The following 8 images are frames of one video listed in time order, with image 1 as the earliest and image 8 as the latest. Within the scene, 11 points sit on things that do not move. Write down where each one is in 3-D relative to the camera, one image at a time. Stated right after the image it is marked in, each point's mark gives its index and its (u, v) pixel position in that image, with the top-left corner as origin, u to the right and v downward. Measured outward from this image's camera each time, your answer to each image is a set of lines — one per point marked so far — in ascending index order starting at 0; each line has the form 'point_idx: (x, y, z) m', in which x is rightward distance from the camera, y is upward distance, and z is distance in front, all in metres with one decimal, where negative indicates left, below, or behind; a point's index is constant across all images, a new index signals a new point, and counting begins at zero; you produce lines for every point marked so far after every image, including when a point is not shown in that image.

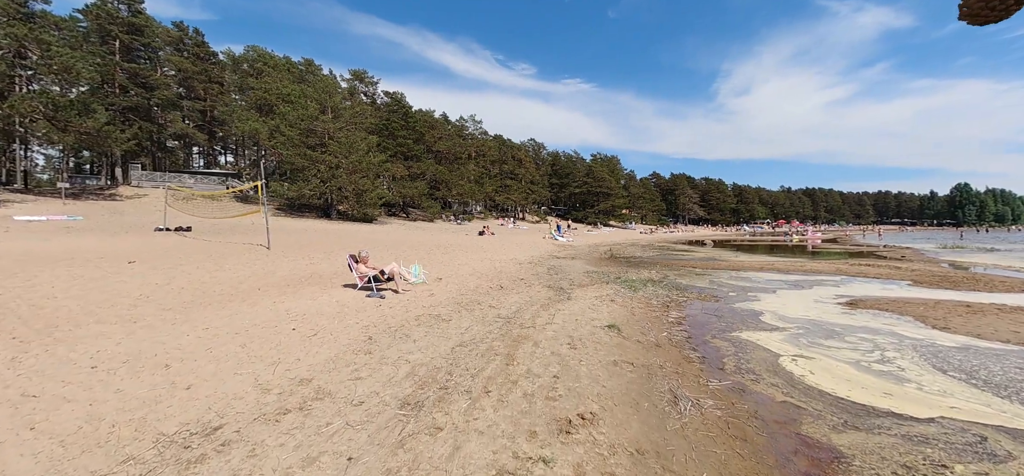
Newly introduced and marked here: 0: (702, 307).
0: (+5.8, -2.1, +11.7) m
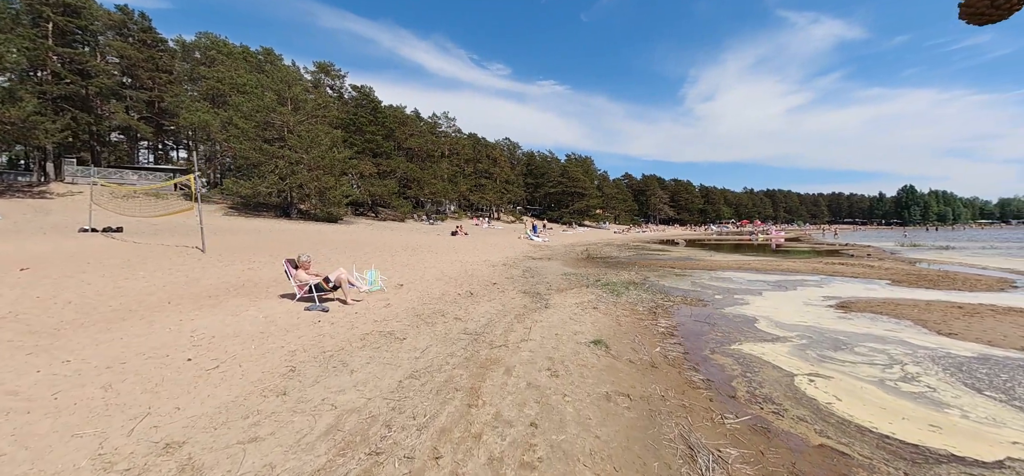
0: (+5.0, -2.1, +10.6) m
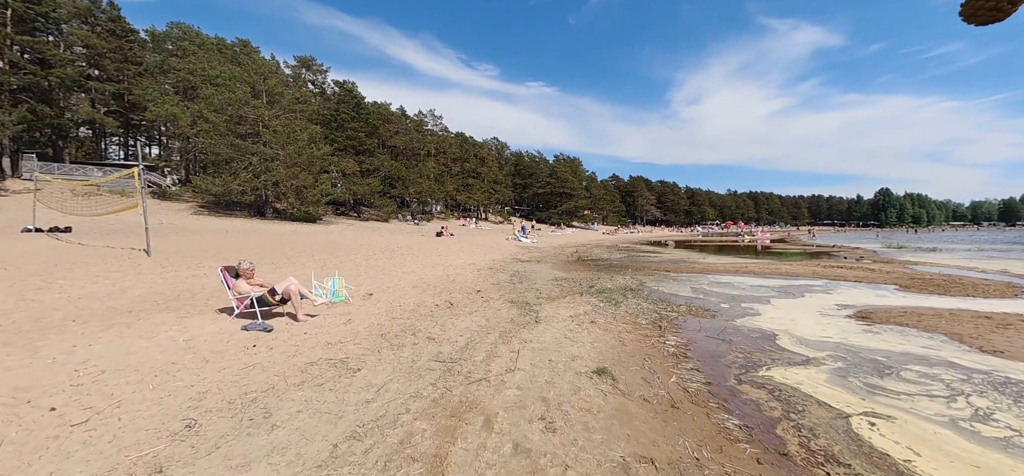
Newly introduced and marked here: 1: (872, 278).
0: (+4.7, -2.2, +9.3) m
1: (+17.6, -1.9, +18.6) m
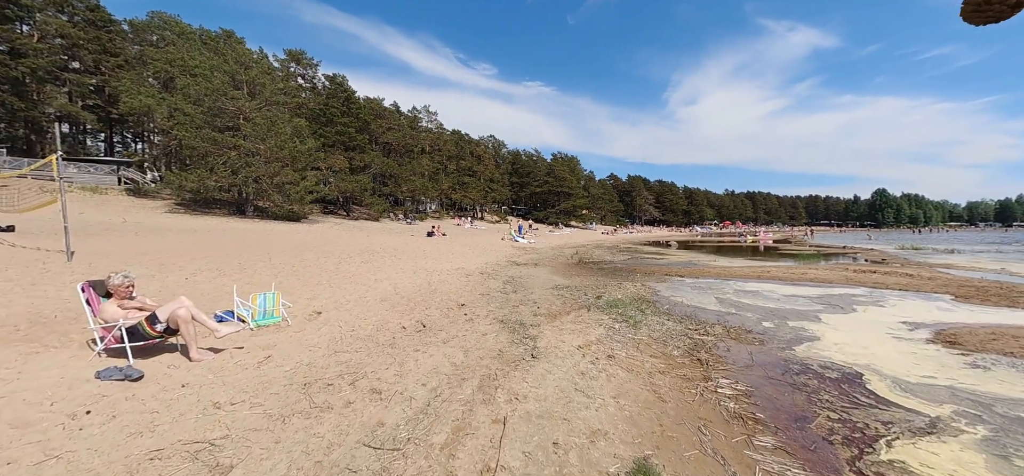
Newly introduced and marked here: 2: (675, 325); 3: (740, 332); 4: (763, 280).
0: (+4.4, -2.3, +6.9) m
1: (+17.3, -2.0, +16.3) m
2: (+3.8, -2.0, +8.8) m
3: (+5.3, -2.2, +8.8) m
4: (+11.3, -1.9, +17.1) m
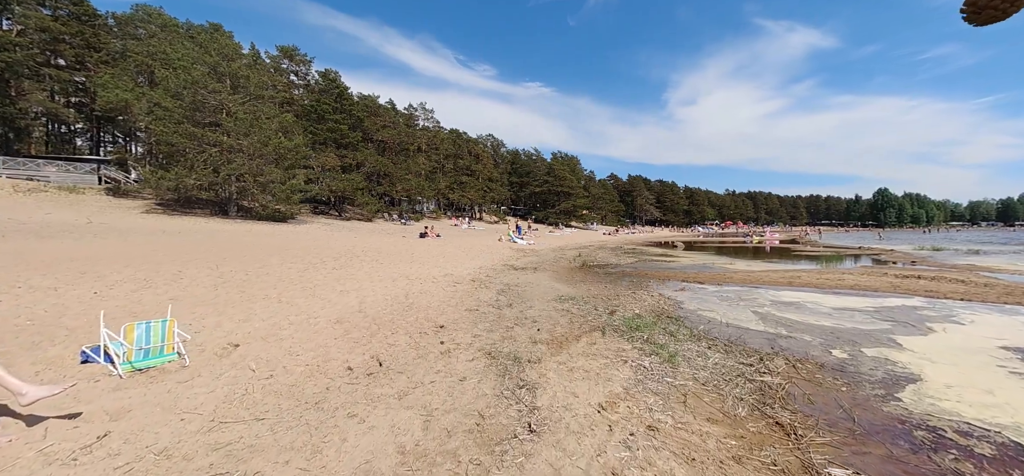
0: (+4.3, -2.3, +4.7) m
1: (+17.2, -2.0, +14.1) m
2: (+3.6, -2.1, +6.6) m
3: (+5.1, -2.2, +6.6) m
4: (+11.1, -1.9, +14.8) m
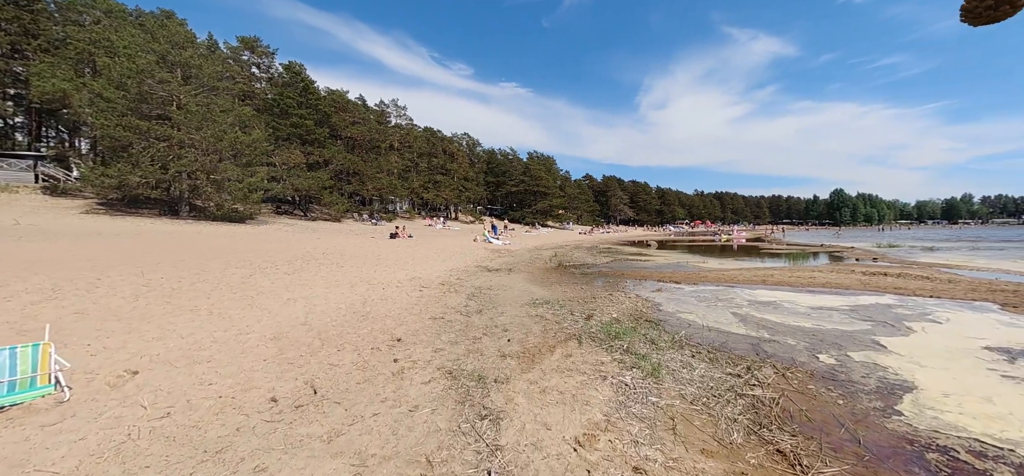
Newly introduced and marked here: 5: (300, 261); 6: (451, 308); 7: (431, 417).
0: (+3.9, -2.3, +4.1) m
1: (+16.1, -1.9, +14.3) m
2: (+3.1, -2.1, +6.0) m
3: (+4.6, -2.2, +6.1) m
4: (+10.1, -1.9, +14.7) m
5: (-8.5, -0.9, +15.3) m
6: (-1.6, -1.8, +9.7) m
7: (-0.9, -2.0, +4.3) m
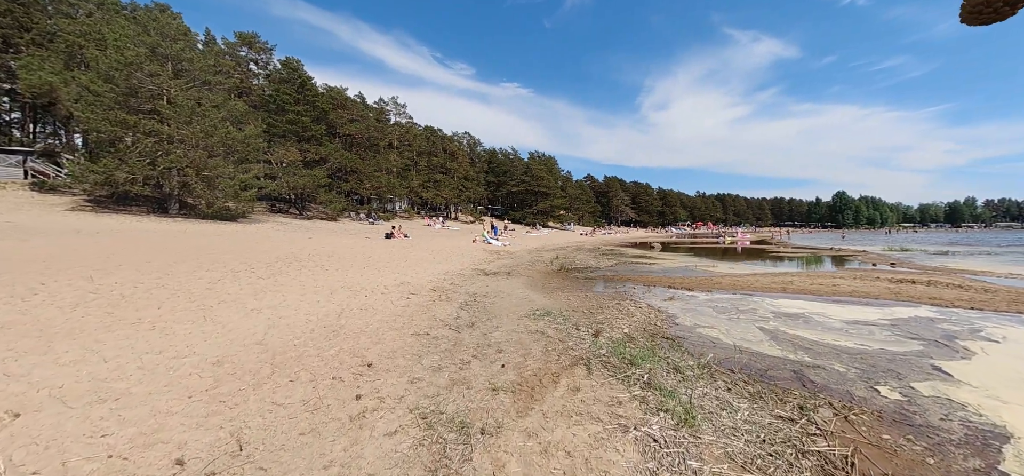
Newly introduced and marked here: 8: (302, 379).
0: (+3.8, -2.4, +2.9) m
1: (+16.1, -2.1, +13.1) m
2: (+3.0, -2.1, +4.8) m
3: (+4.5, -2.3, +4.9) m
4: (+10.0, -2.0, +13.5) m
5: (-8.6, -0.9, +14.1) m
6: (-1.6, -1.9, +8.5) m
7: (-1.0, -2.0, +3.1) m
8: (-2.7, -1.9, +5.1) m
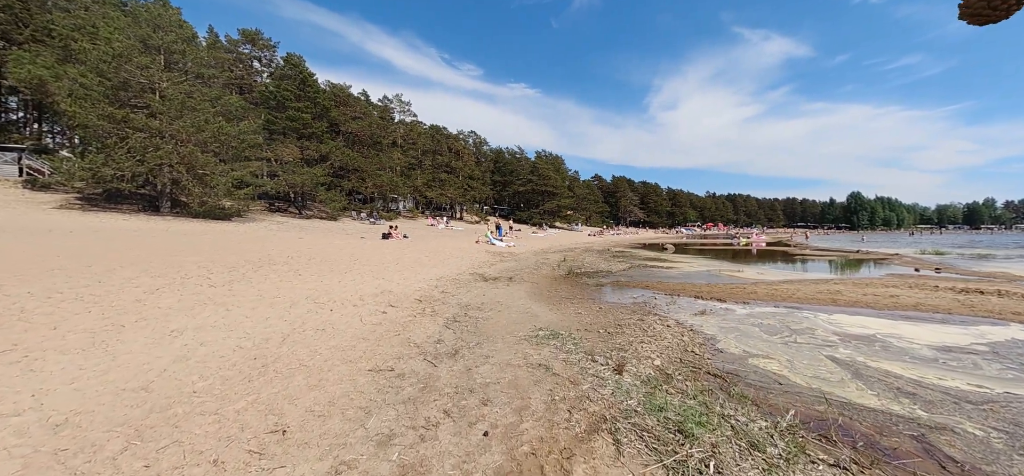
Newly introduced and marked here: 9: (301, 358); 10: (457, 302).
0: (+3.6, -2.4, +0.9) m
1: (+16.1, -2.2, +10.8) m
2: (+2.9, -2.2, +2.8) m
3: (+4.4, -2.3, +2.9) m
4: (+10.0, -2.1, +11.4) m
5: (-8.5, -0.9, +12.4) m
6: (-1.7, -1.9, +6.6) m
7: (-1.2, -2.0, +1.2) m
8: (-2.9, -1.9, +3.2) m
9: (-3.0, -1.8, +5.7) m
10: (-1.5, -1.7, +10.6) m
